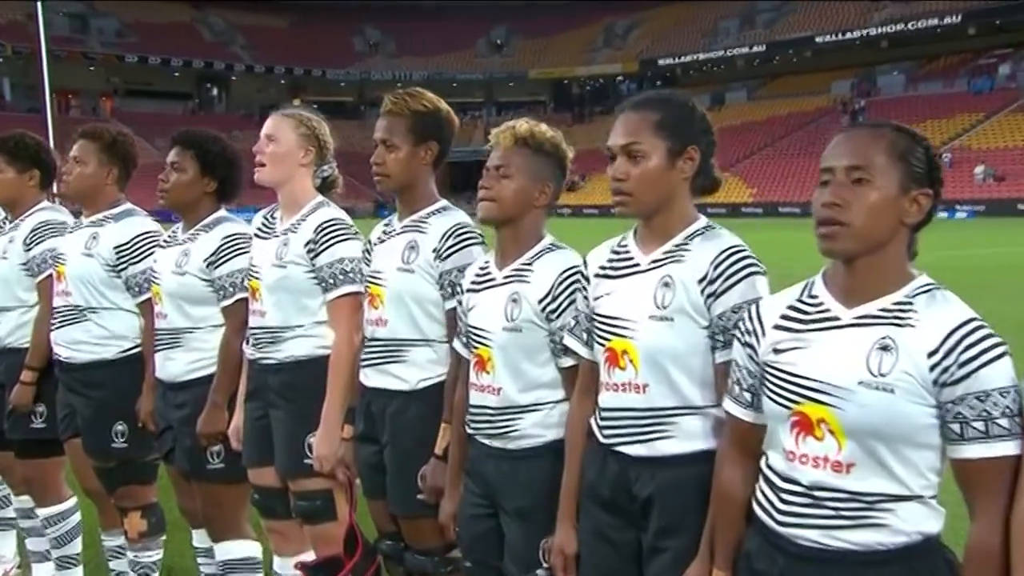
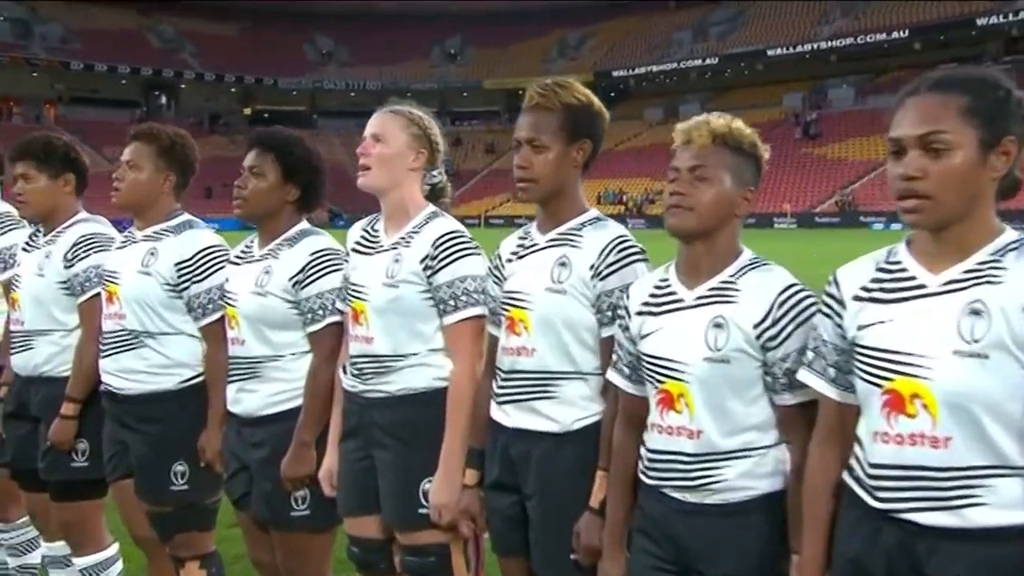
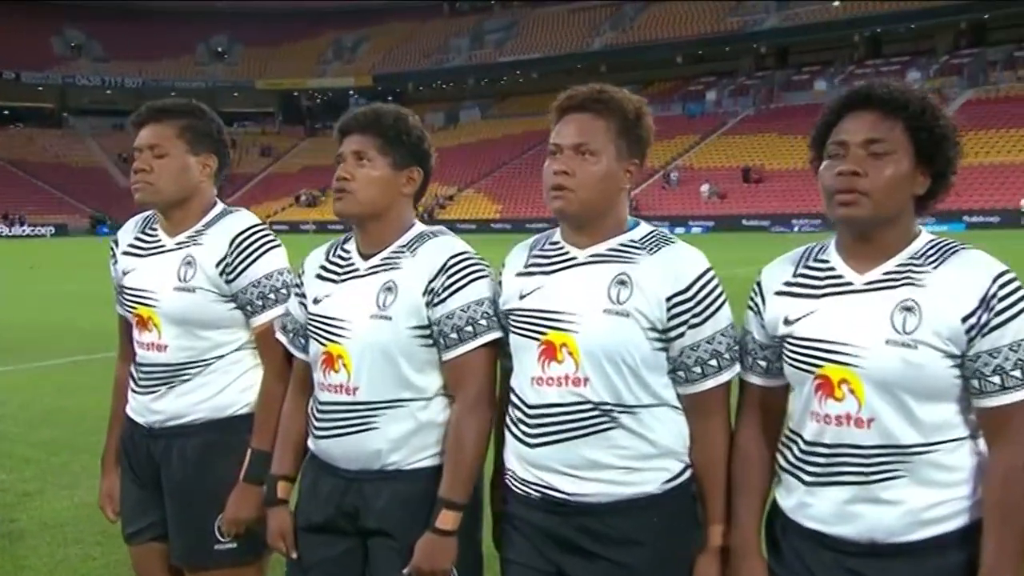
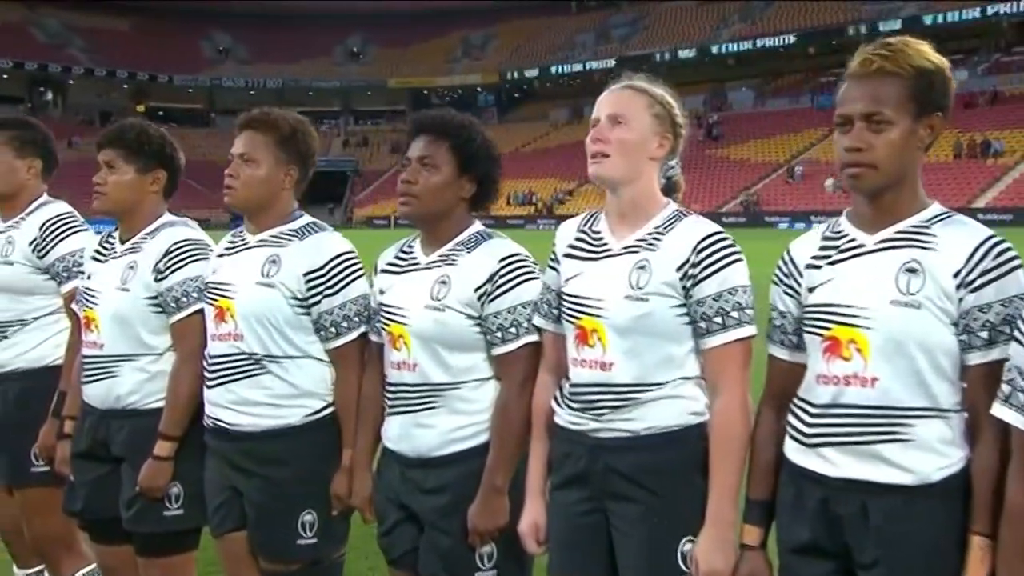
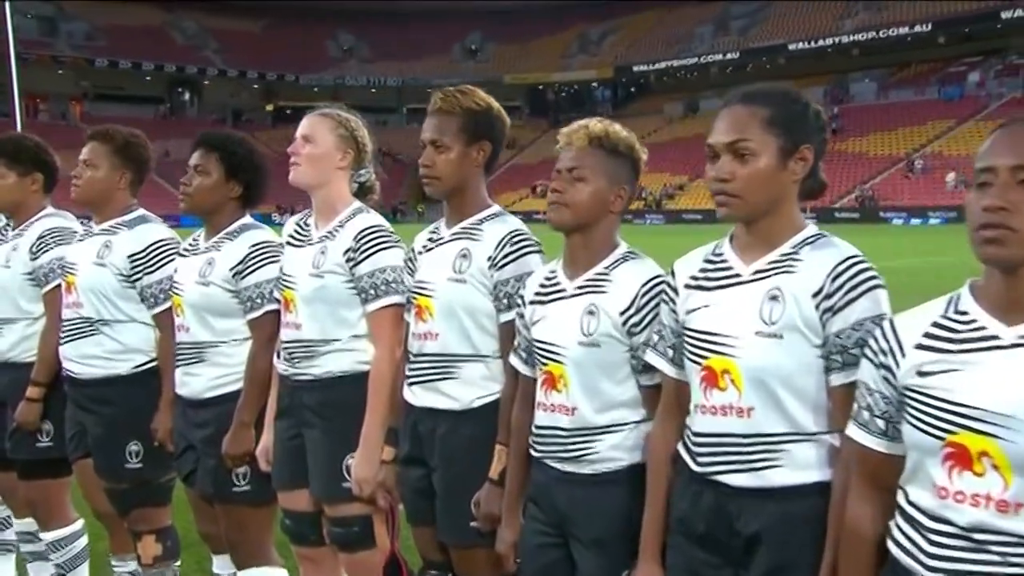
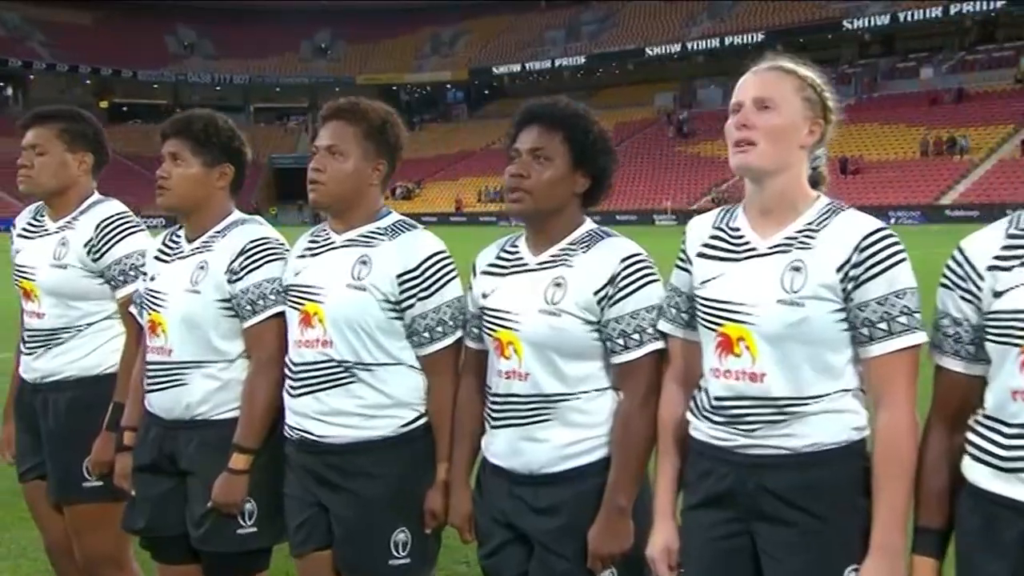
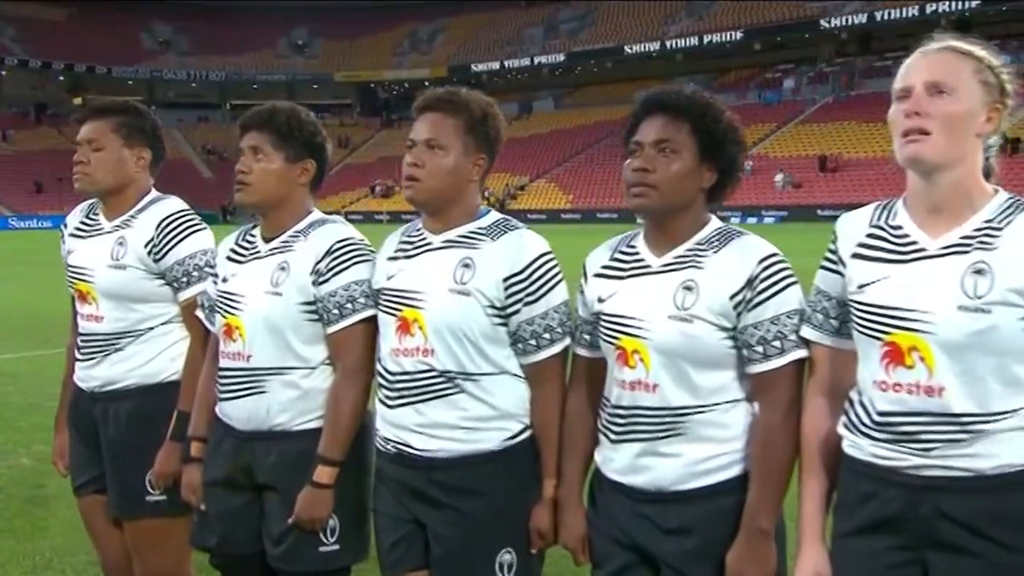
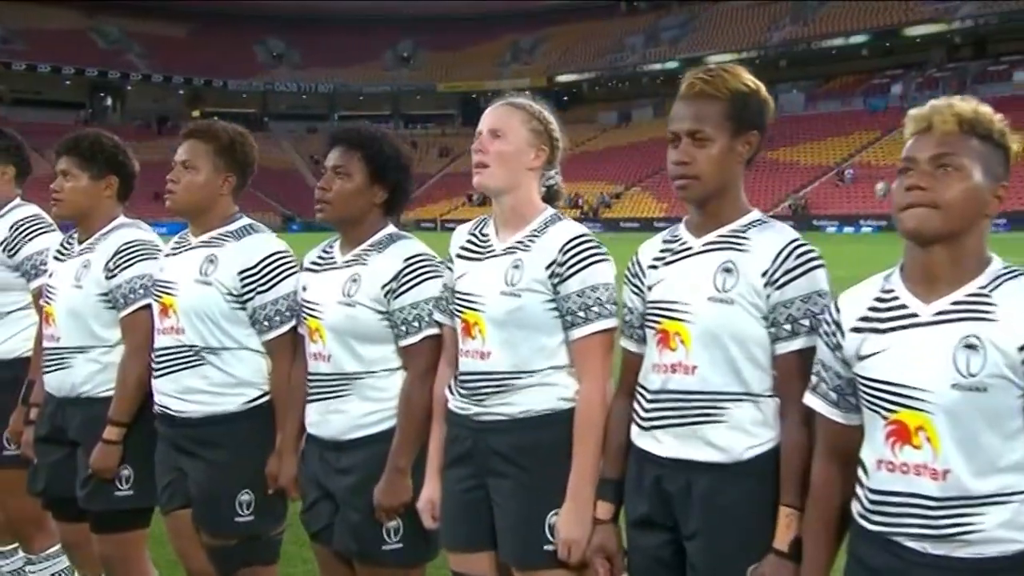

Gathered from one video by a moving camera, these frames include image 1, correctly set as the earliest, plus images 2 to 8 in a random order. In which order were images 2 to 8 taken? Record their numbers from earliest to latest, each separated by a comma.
5, 2, 8, 4, 6, 7, 3
